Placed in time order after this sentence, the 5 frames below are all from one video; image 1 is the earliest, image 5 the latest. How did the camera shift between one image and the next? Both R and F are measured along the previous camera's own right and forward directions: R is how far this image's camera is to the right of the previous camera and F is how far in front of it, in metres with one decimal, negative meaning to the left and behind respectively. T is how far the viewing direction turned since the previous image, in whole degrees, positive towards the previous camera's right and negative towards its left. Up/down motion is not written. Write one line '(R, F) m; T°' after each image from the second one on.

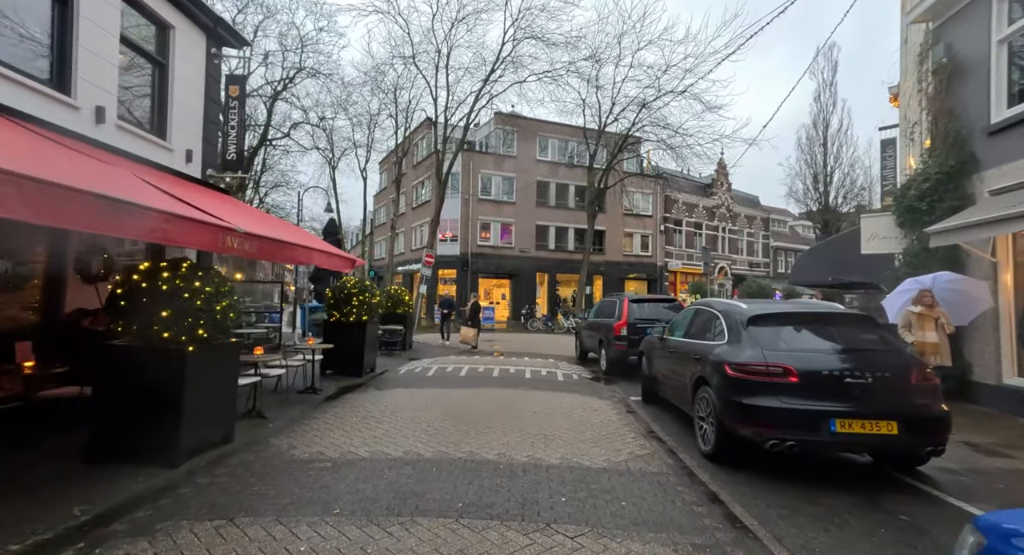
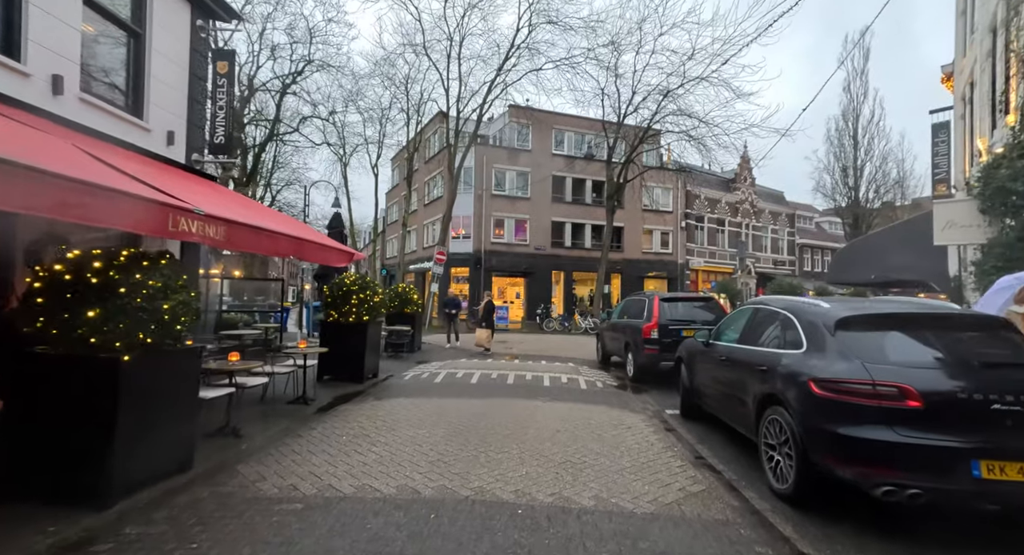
(-0.1, +1.0) m; -2°
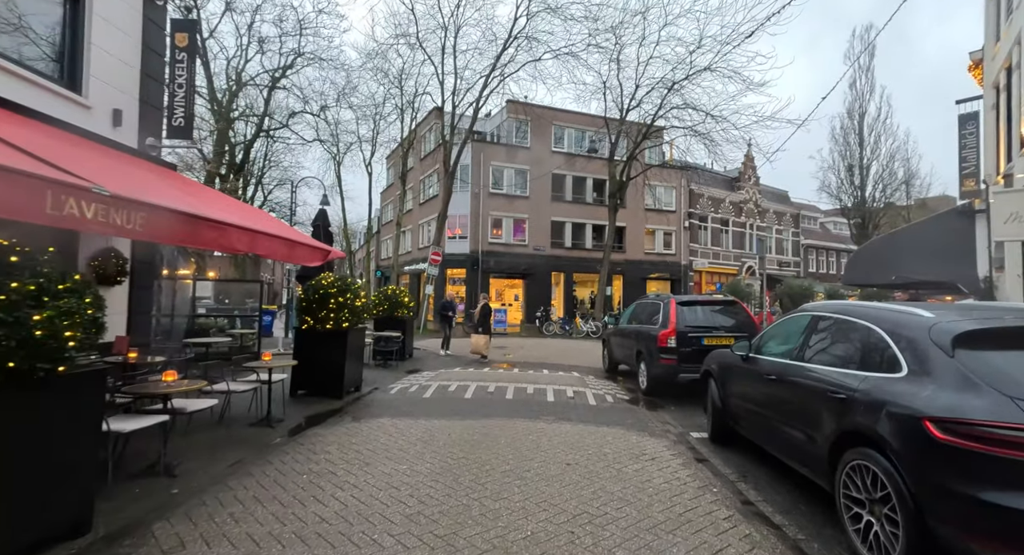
(0.0, +1.0) m; 0°
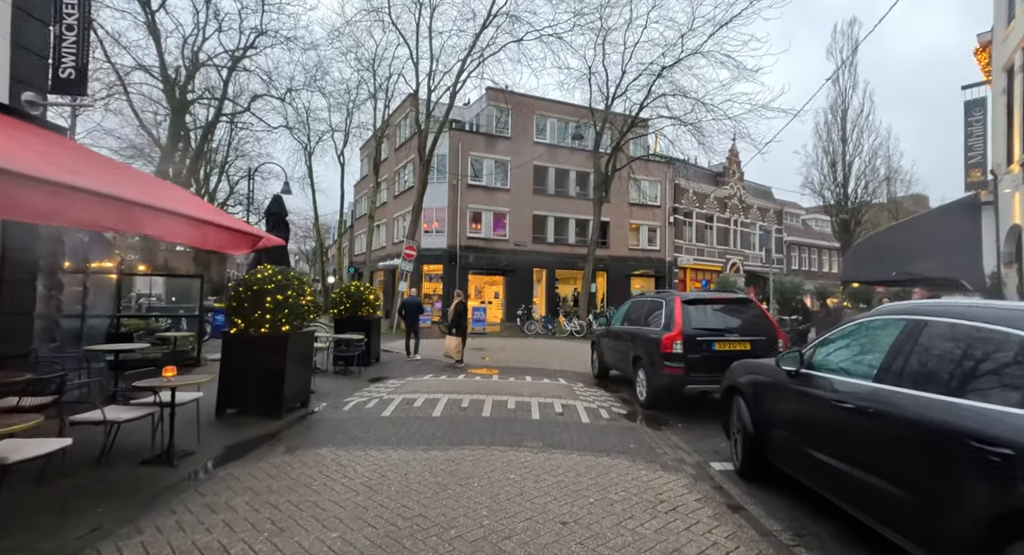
(0.0, +1.3) m; +2°
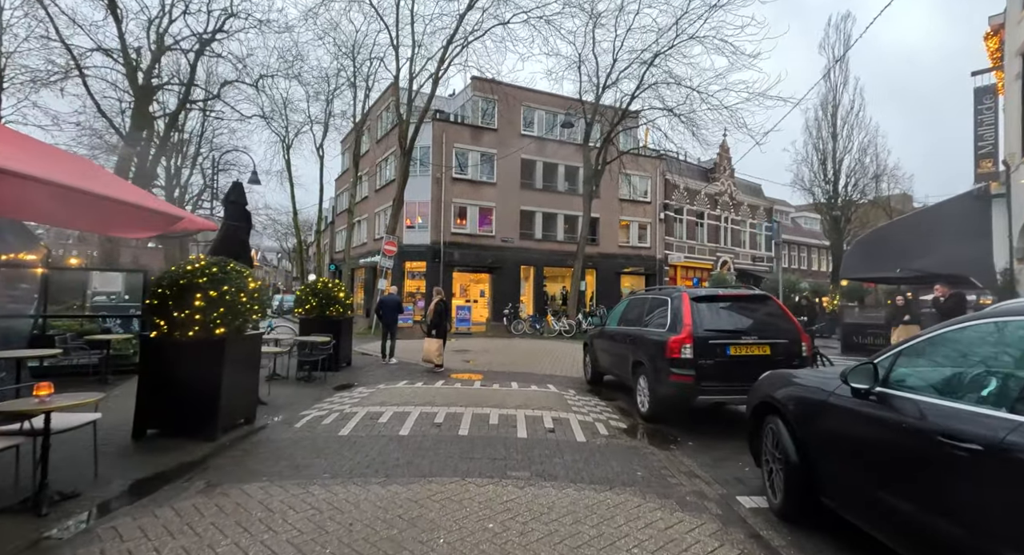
(+0.1, +1.0) m; +2°
